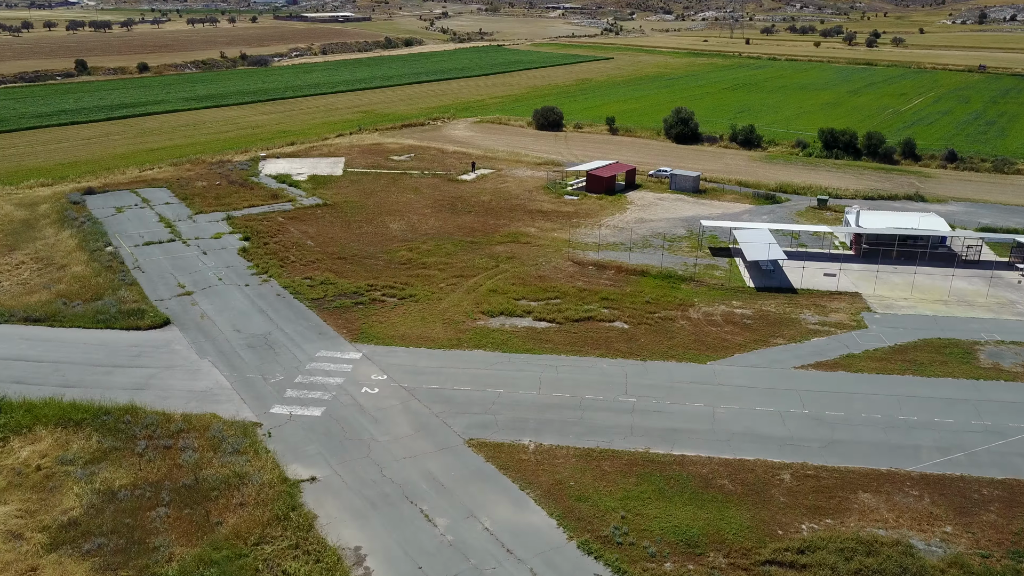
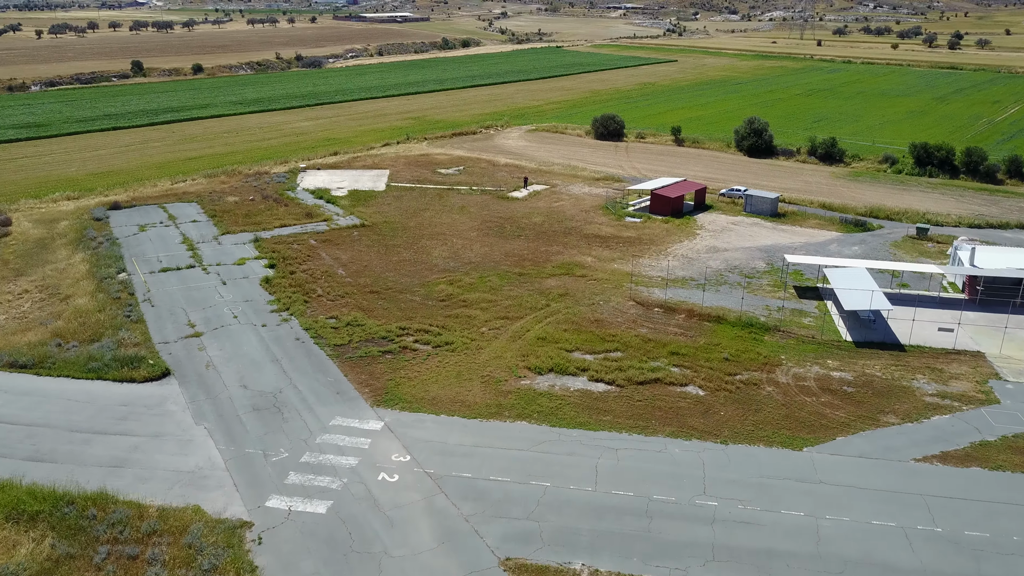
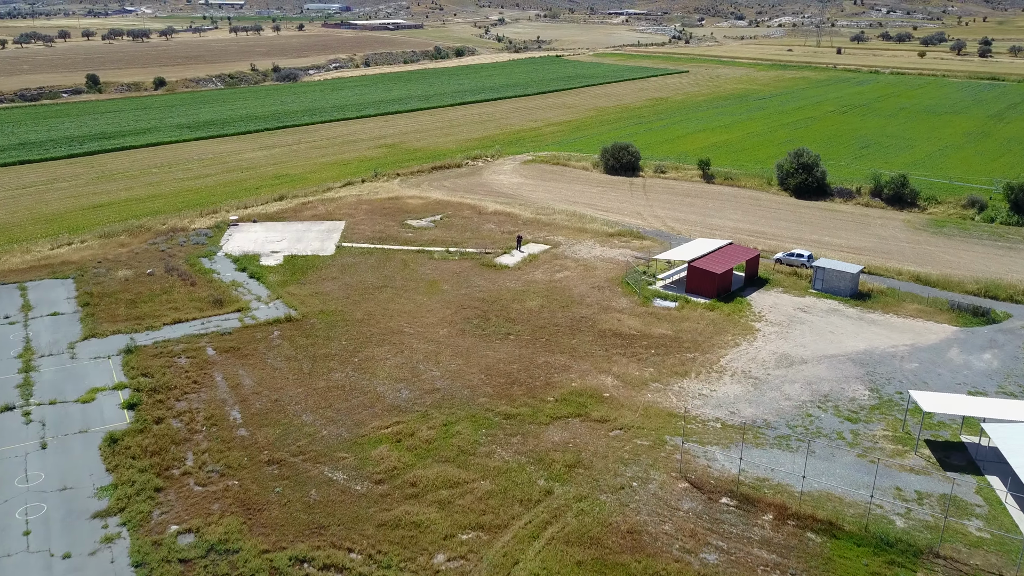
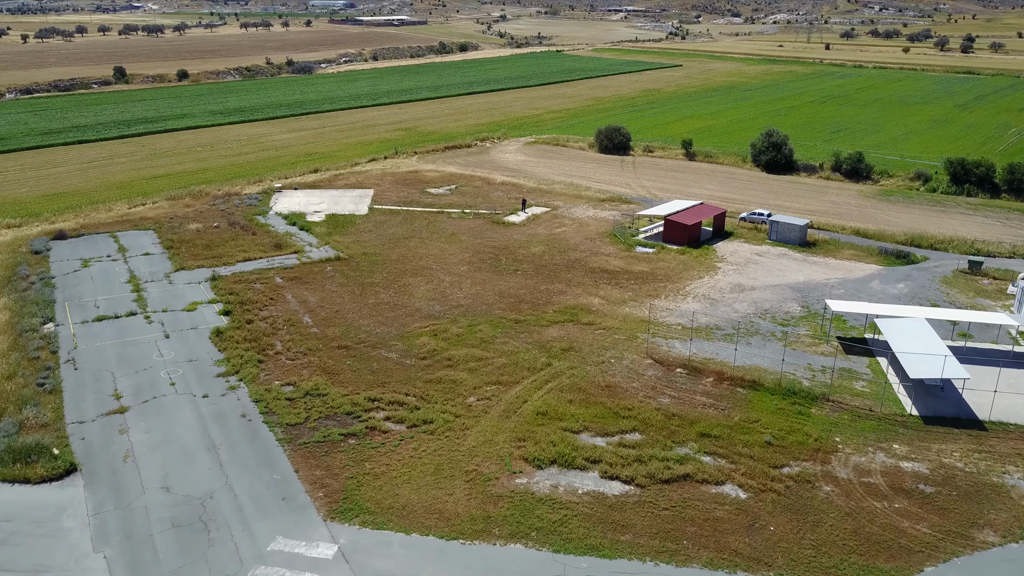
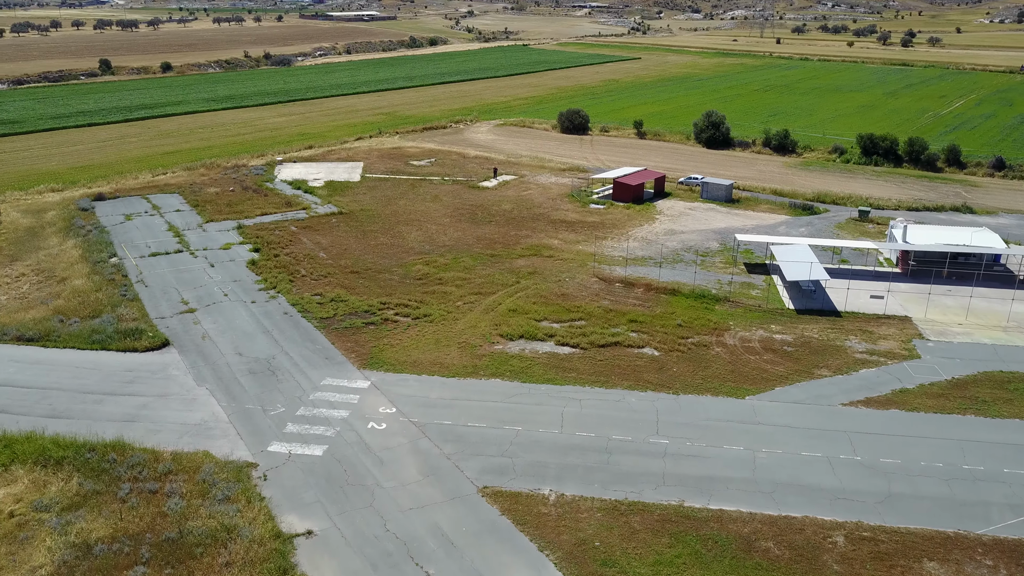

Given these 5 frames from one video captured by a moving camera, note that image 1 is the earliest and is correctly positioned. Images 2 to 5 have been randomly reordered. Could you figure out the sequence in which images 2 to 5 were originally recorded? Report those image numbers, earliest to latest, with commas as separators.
5, 2, 4, 3
